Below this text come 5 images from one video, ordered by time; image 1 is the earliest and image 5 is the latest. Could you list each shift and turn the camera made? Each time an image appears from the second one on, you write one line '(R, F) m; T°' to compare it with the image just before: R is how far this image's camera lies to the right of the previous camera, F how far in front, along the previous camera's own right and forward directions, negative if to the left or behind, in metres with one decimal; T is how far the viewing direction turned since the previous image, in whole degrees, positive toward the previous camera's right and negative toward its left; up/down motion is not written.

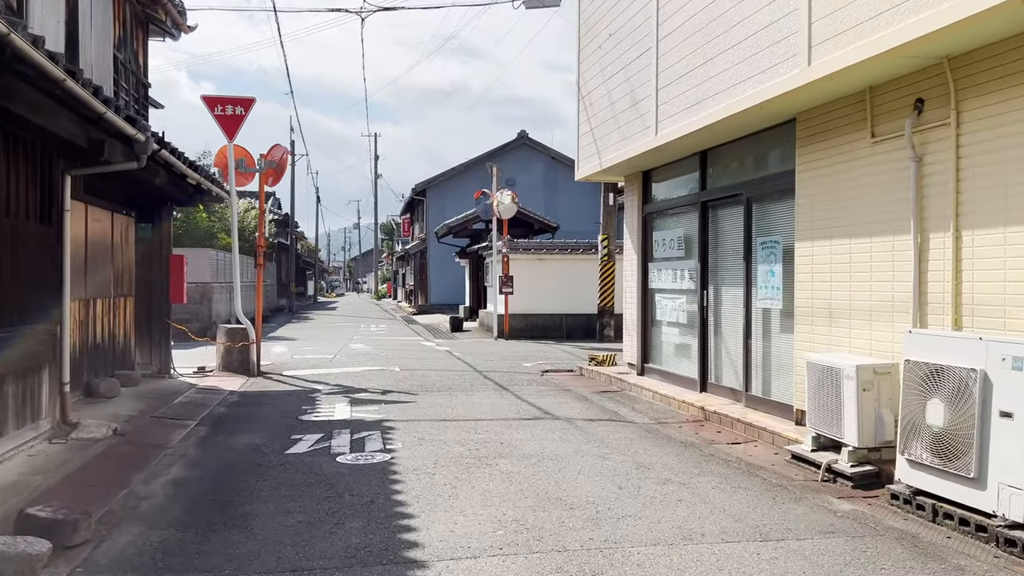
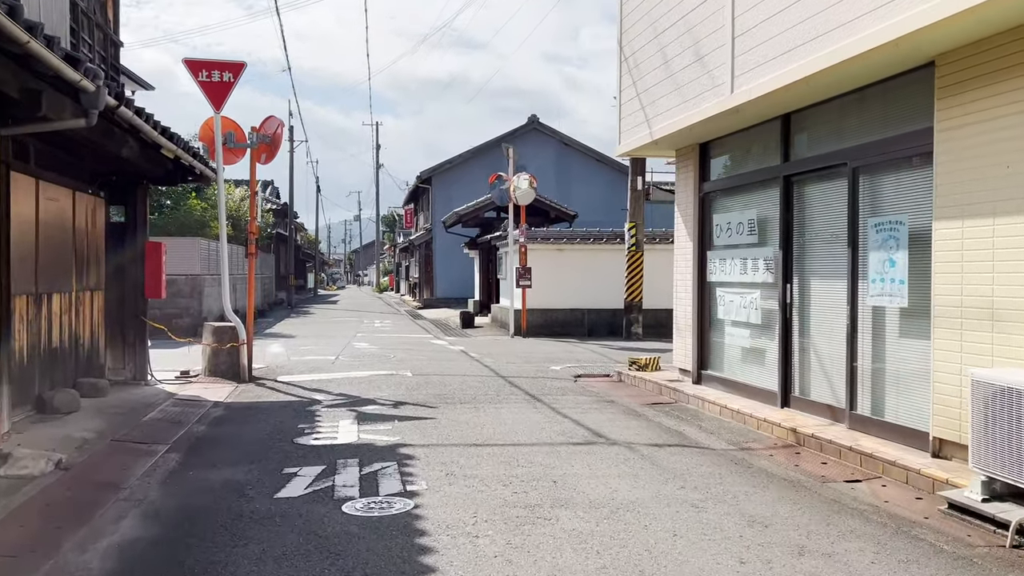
(-0.4, +1.6) m; 0°
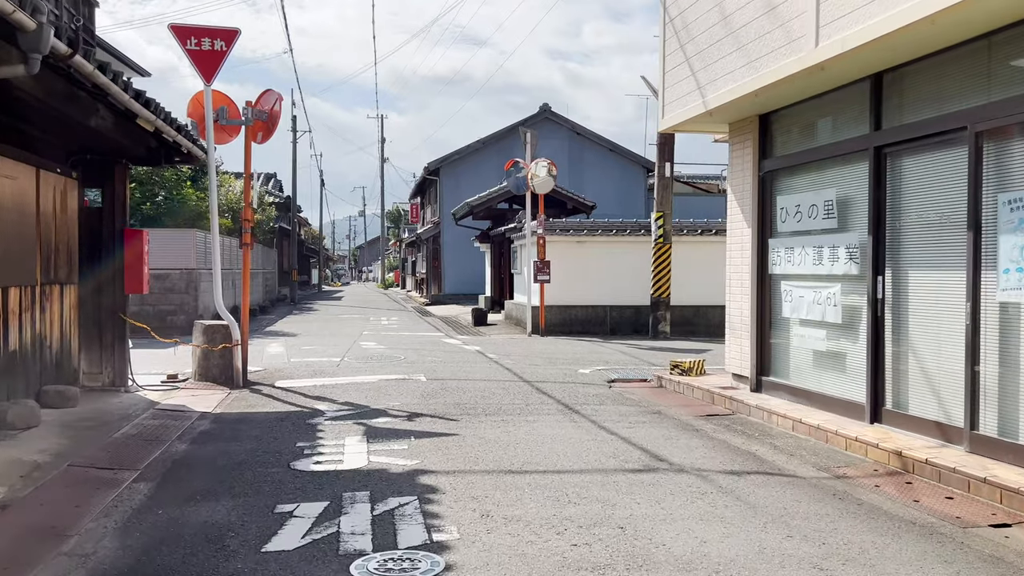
(-0.3, +1.2) m; 0°
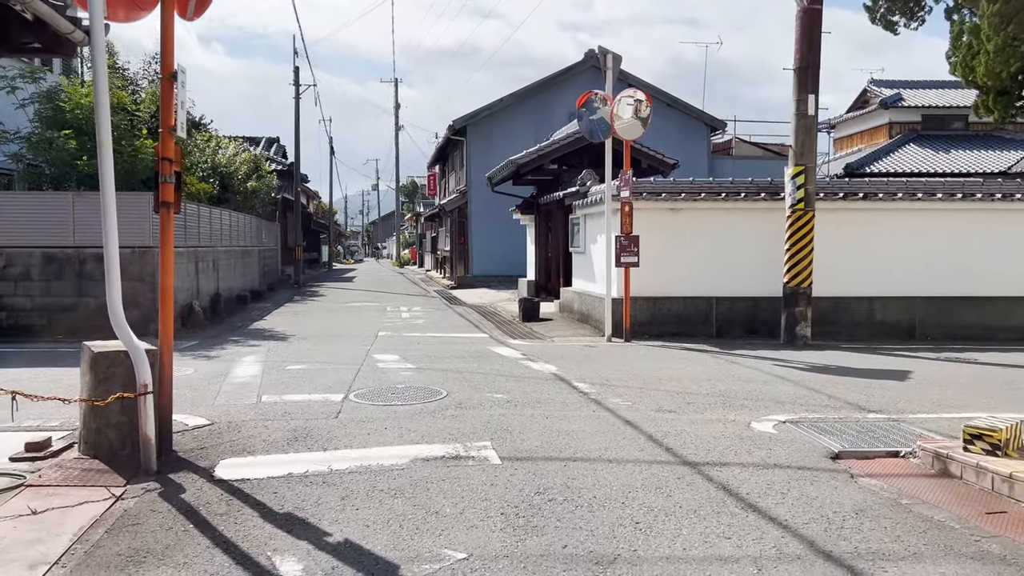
(-0.8, +4.4) m; -1°
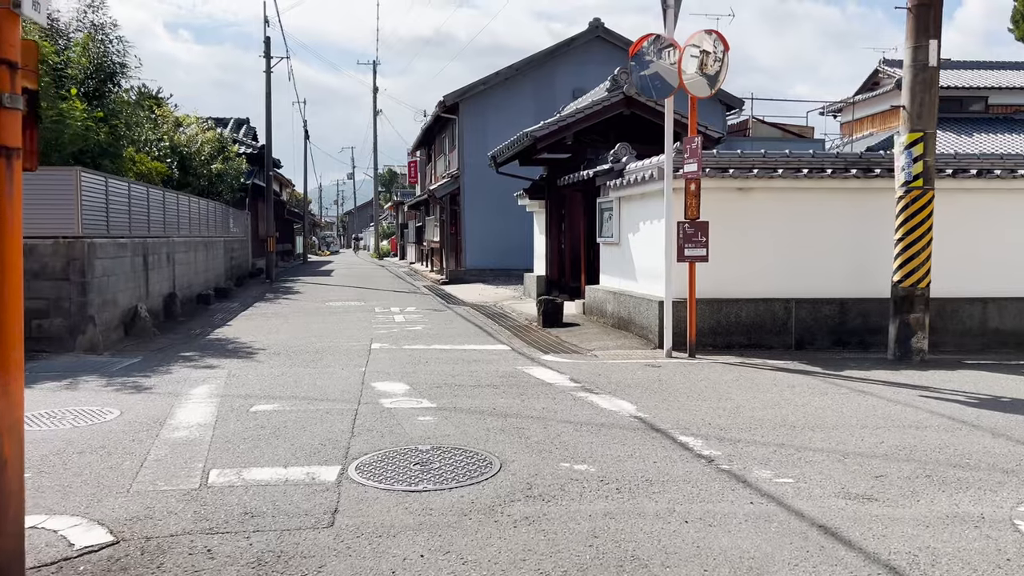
(-0.6, +2.5) m; +2°
